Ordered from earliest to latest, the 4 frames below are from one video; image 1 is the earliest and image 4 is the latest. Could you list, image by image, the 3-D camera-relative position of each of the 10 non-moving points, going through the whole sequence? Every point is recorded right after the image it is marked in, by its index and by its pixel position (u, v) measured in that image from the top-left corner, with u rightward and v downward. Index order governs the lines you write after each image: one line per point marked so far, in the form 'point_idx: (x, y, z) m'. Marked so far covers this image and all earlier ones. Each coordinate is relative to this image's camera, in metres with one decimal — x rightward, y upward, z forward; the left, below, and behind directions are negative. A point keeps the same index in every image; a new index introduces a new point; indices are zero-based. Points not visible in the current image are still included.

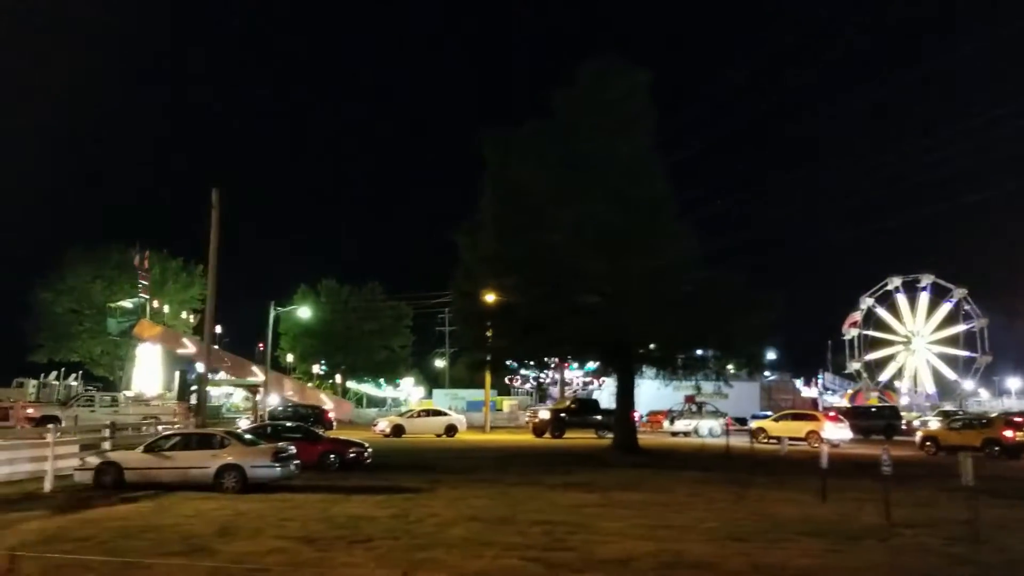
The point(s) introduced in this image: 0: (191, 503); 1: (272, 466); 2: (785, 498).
0: (-5.4, -3.7, +16.9) m
1: (-4.7, -3.5, +19.5) m
2: (+5.1, -3.9, +18.8) m
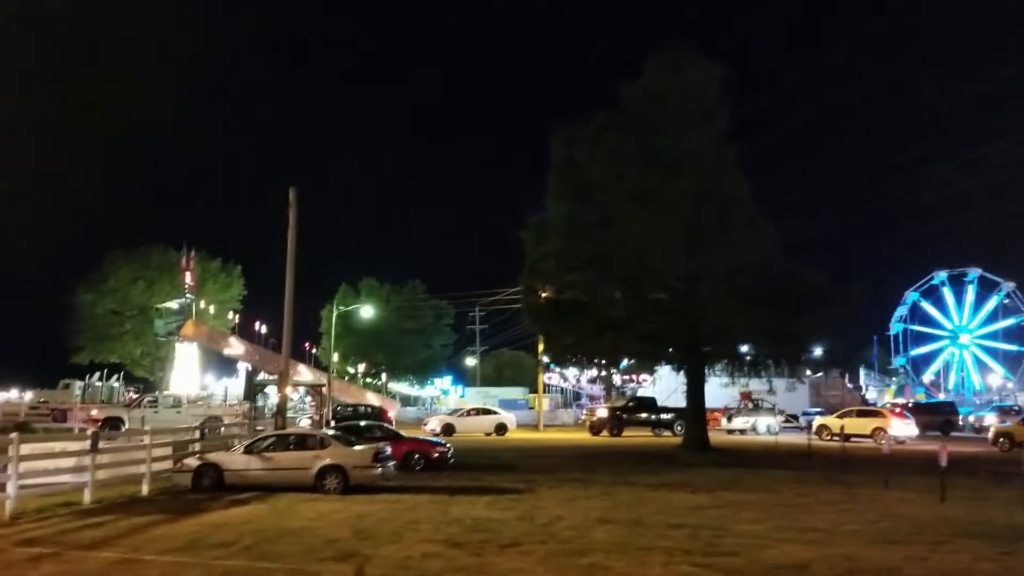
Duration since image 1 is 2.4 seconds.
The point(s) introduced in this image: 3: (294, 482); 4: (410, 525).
0: (-3.4, -3.6, +16.6) m
1: (-2.7, -3.4, +19.2) m
2: (+7.1, -3.8, +18.3) m
3: (-4.2, -3.8, +19.5) m
4: (-1.5, -3.5, +14.8) m
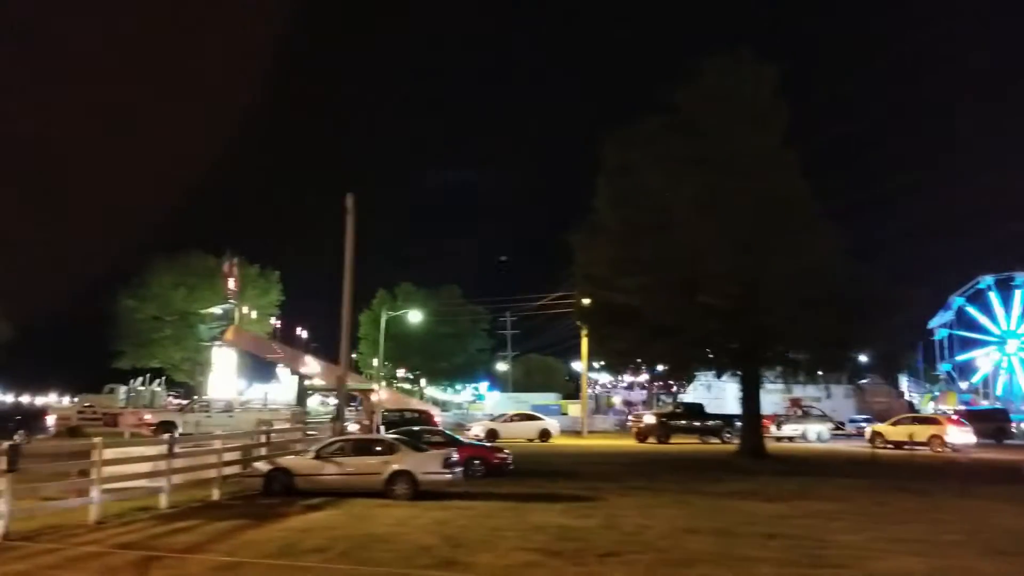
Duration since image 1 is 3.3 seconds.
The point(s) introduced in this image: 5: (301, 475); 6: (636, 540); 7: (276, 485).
0: (-2.1, -3.7, +16.5) m
1: (-1.3, -3.5, +19.1) m
2: (+8.5, -3.9, +17.9) m
3: (-2.8, -3.9, +19.3) m
4: (-0.2, -3.5, +14.6) m
5: (-4.1, -3.6, +19.4) m
6: (+1.7, -3.4, +13.6) m
7: (-4.6, -3.8, +19.4) m
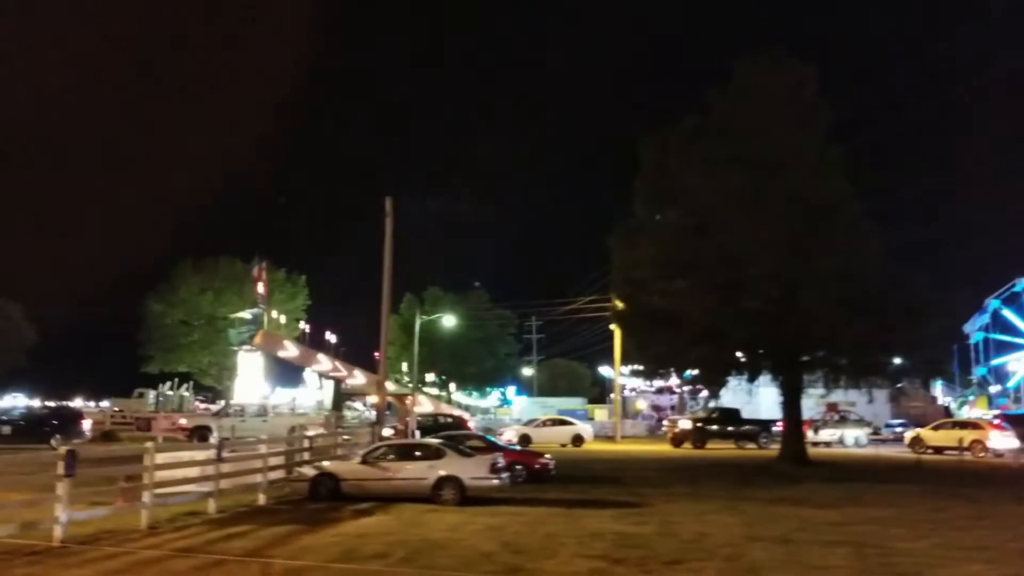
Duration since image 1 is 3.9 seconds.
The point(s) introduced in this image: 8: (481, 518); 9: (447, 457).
0: (-1.2, -3.8, +16.3) m
1: (-0.4, -3.6, +18.9) m
2: (+9.3, -4.0, +17.5) m
3: (-1.9, -3.9, +19.1) m
4: (+0.6, -3.6, +14.4) m
5: (-3.2, -3.7, +19.2) m
6: (+2.5, -3.5, +13.4) m
7: (-3.7, -3.9, +19.3) m
8: (-0.5, -3.8, +16.4) m
9: (-1.2, -3.2, +19.2) m
